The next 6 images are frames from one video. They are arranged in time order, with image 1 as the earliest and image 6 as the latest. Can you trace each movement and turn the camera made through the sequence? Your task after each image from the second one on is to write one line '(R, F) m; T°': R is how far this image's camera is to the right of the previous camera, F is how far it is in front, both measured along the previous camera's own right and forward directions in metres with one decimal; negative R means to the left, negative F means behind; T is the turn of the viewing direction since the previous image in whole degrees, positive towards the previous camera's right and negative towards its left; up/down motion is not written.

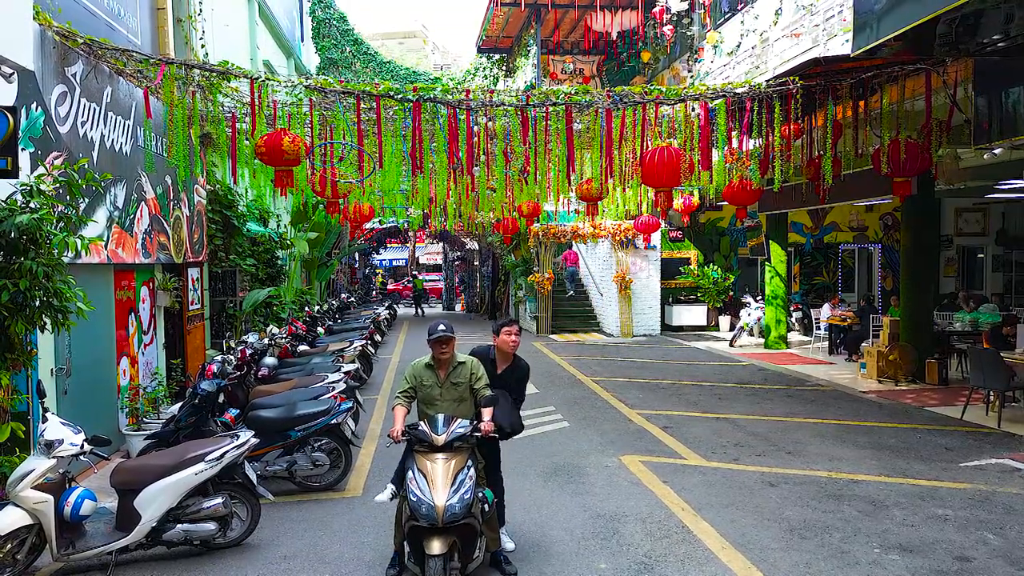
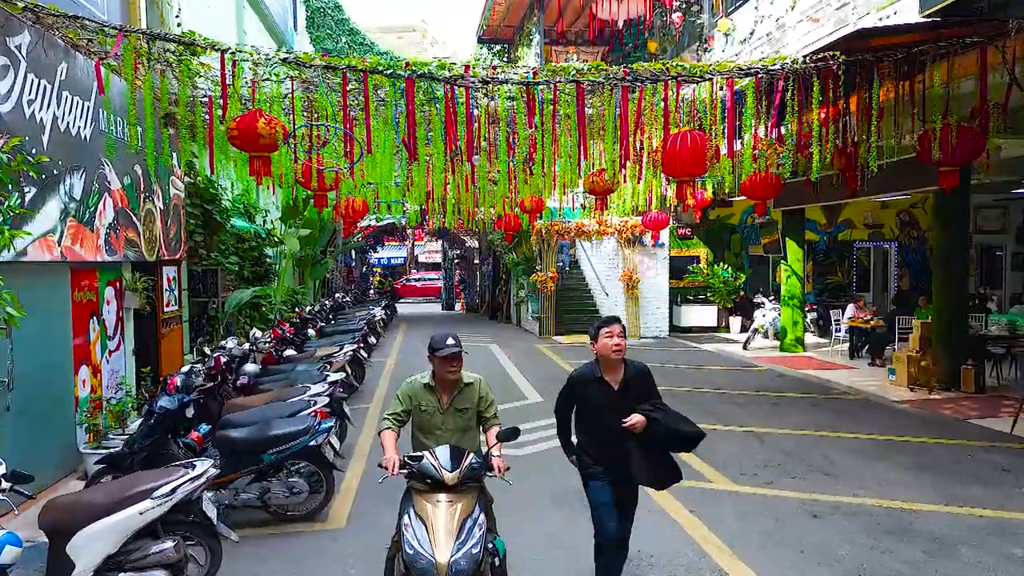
(0.0, +0.7) m; 0°
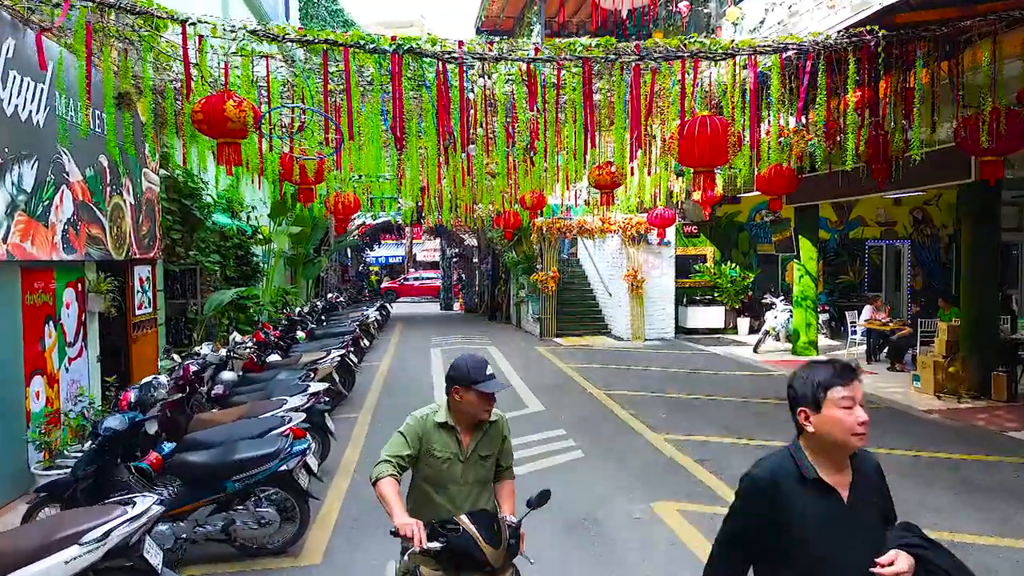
(0.0, +0.6) m; 0°
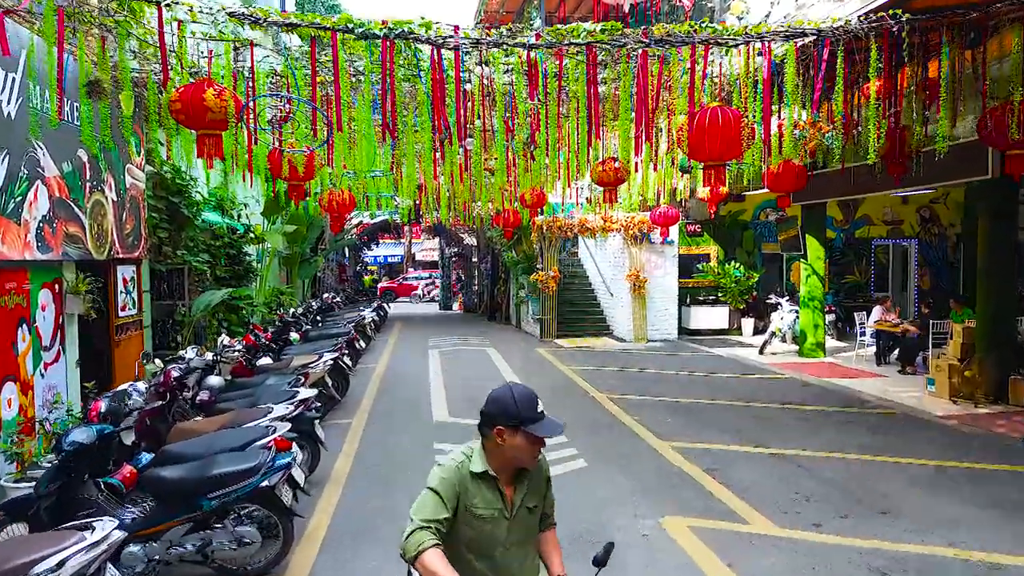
(0.0, +0.3) m; 0°
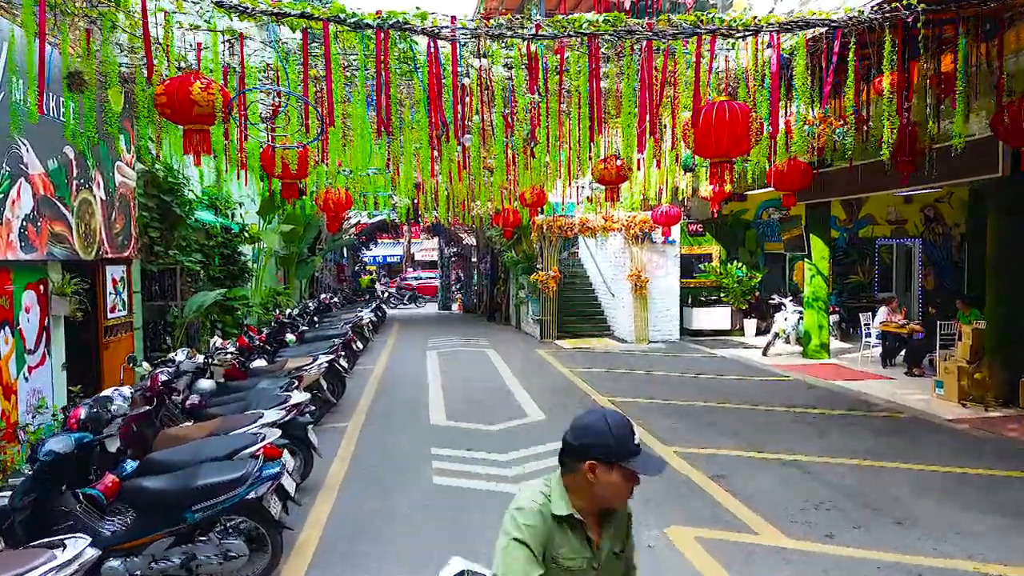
(0.0, +0.2) m; 0°
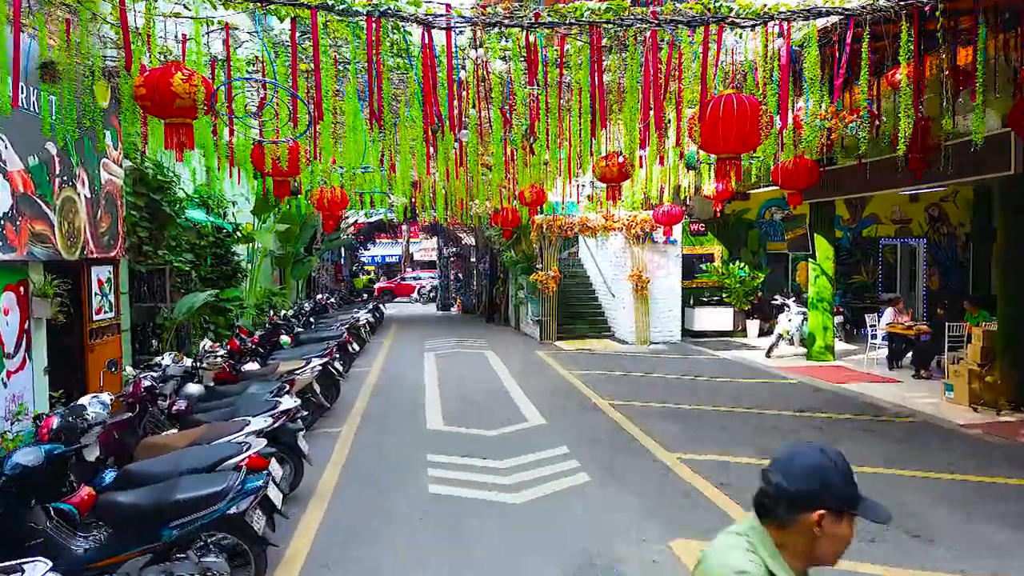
(0.0, +0.2) m; 0°
